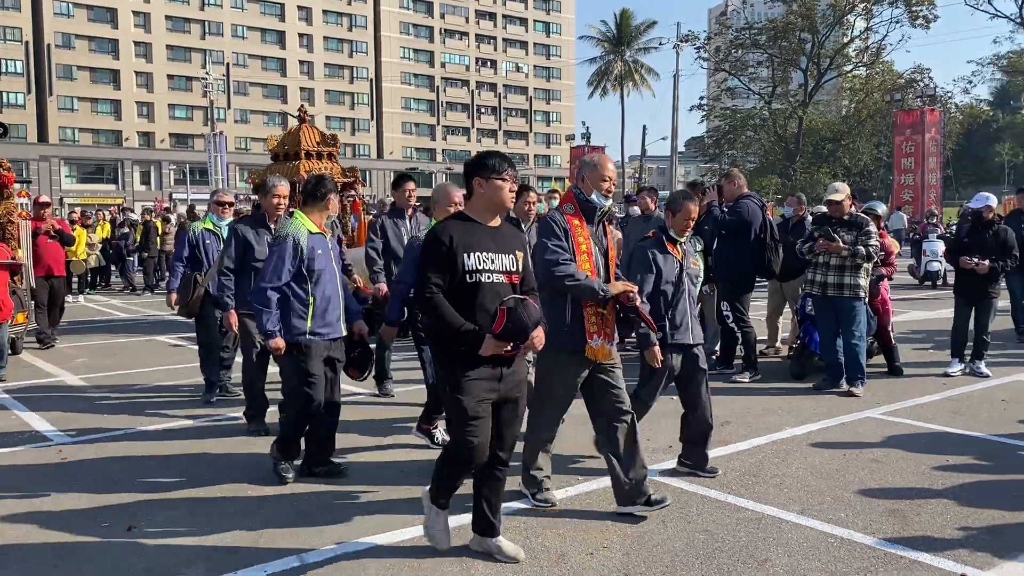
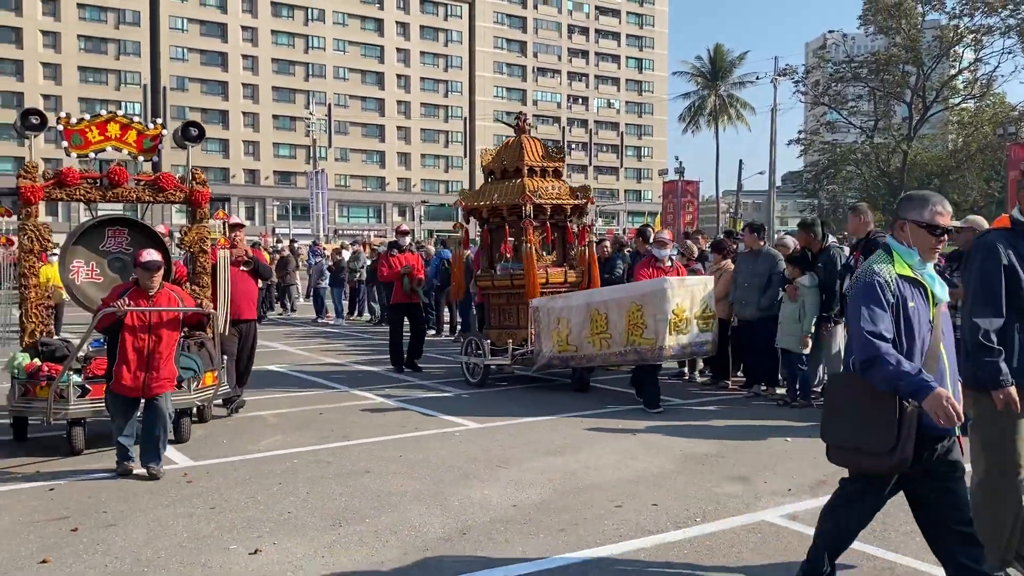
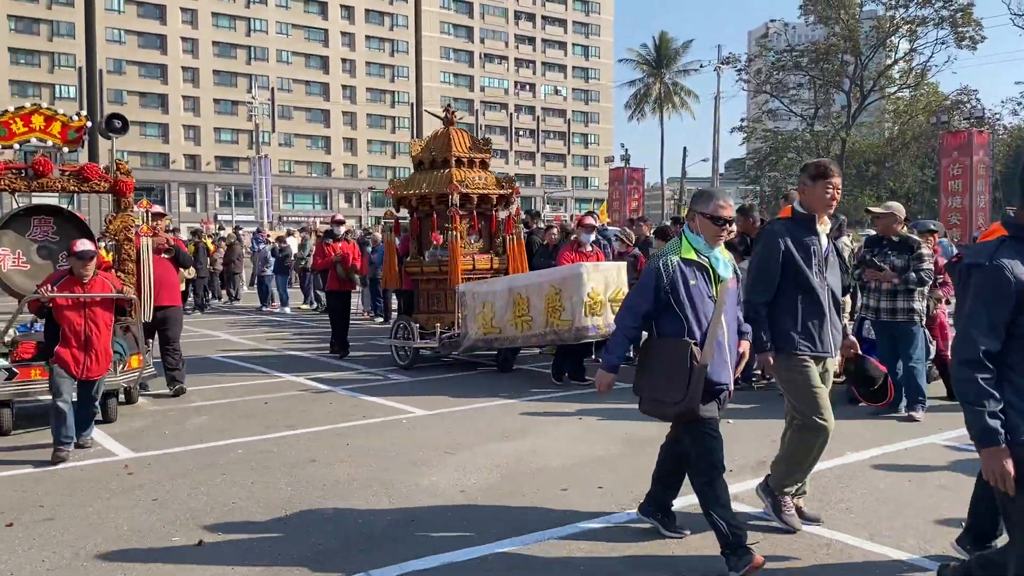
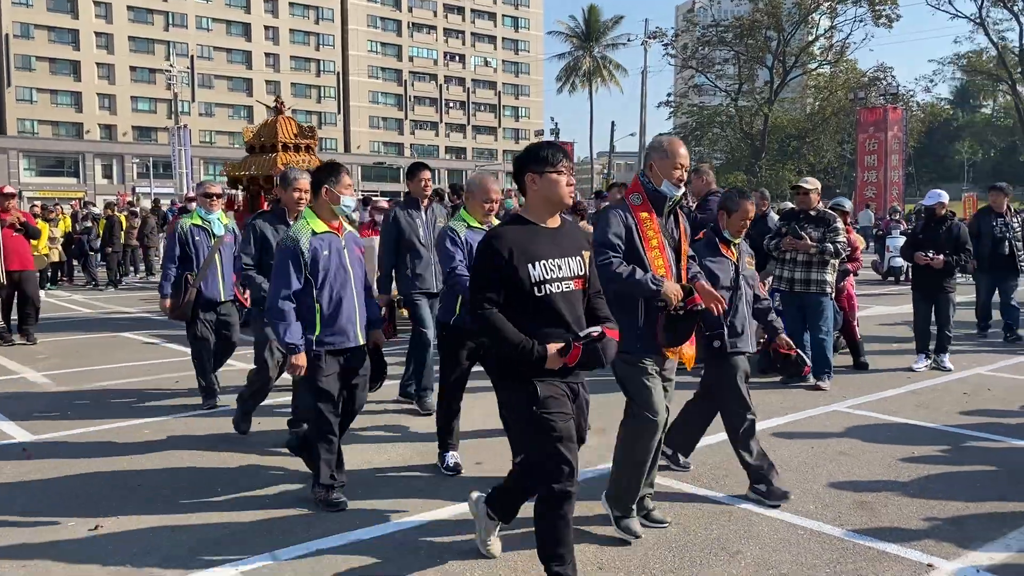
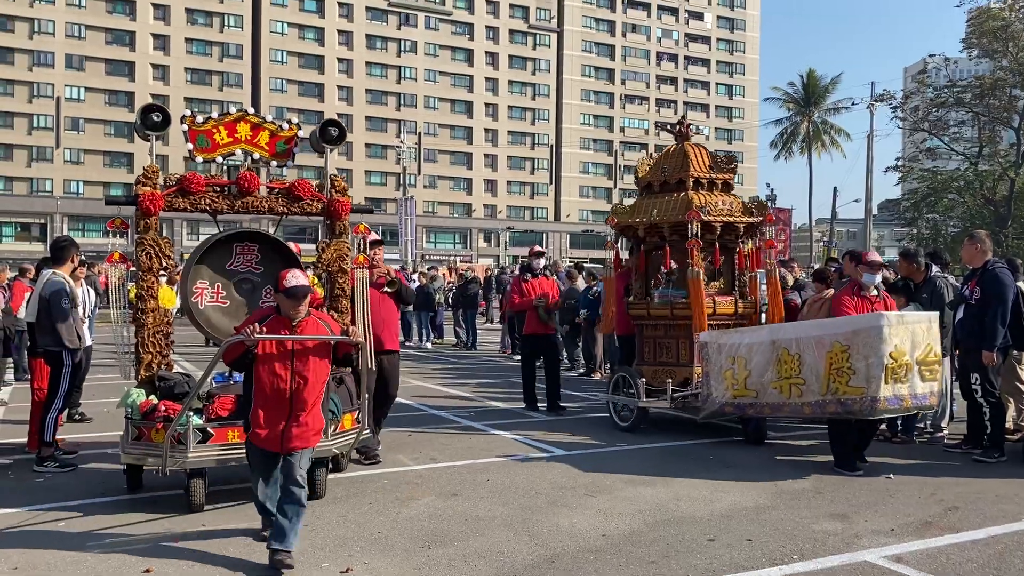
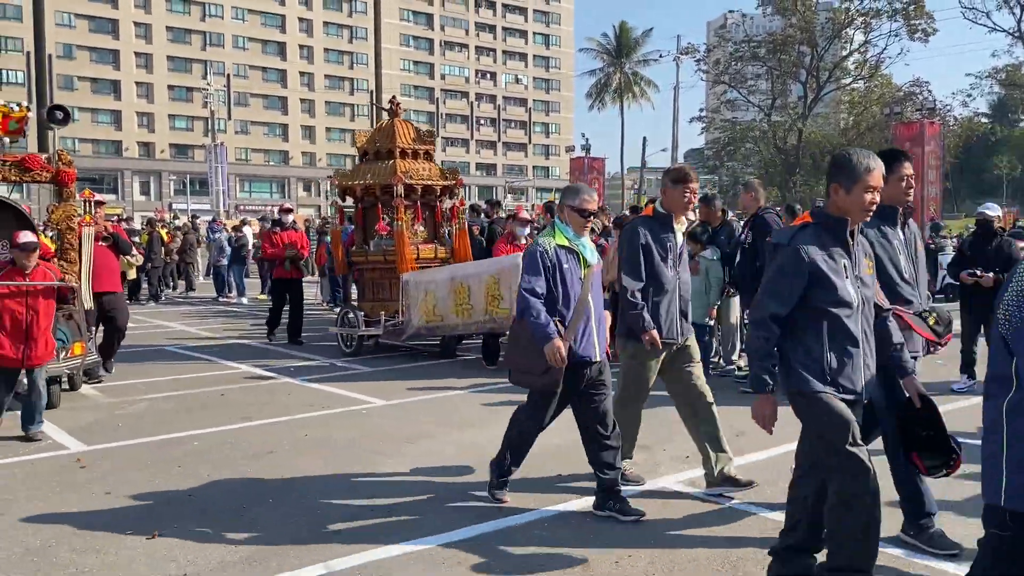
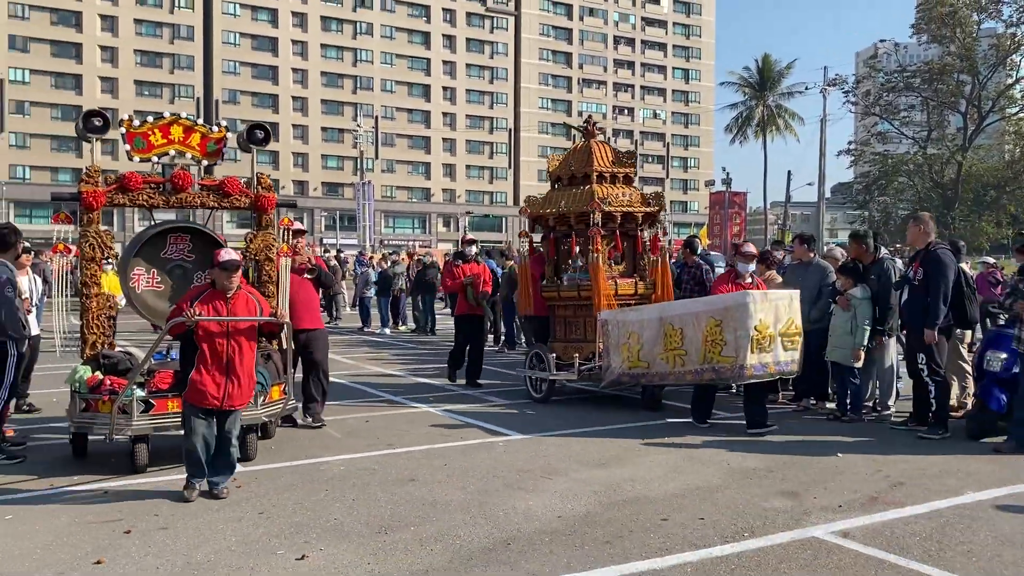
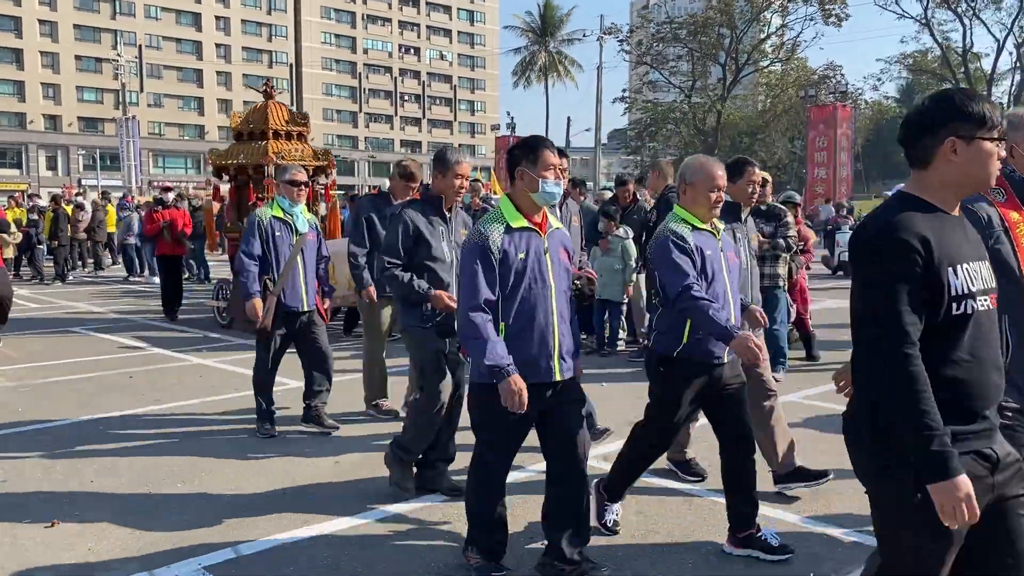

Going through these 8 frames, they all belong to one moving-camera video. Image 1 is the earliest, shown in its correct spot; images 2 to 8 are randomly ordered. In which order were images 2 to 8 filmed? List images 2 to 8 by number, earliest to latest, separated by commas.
4, 8, 6, 3, 2, 7, 5
